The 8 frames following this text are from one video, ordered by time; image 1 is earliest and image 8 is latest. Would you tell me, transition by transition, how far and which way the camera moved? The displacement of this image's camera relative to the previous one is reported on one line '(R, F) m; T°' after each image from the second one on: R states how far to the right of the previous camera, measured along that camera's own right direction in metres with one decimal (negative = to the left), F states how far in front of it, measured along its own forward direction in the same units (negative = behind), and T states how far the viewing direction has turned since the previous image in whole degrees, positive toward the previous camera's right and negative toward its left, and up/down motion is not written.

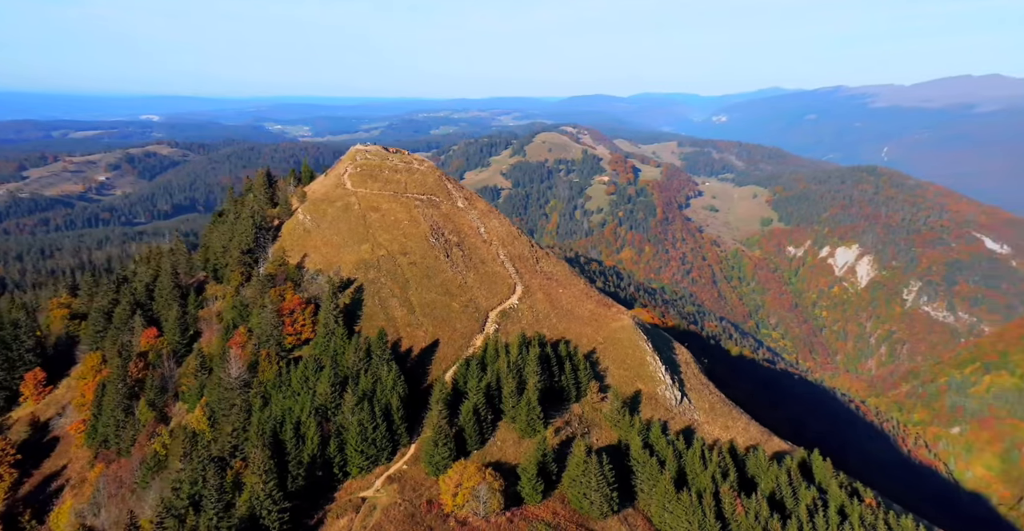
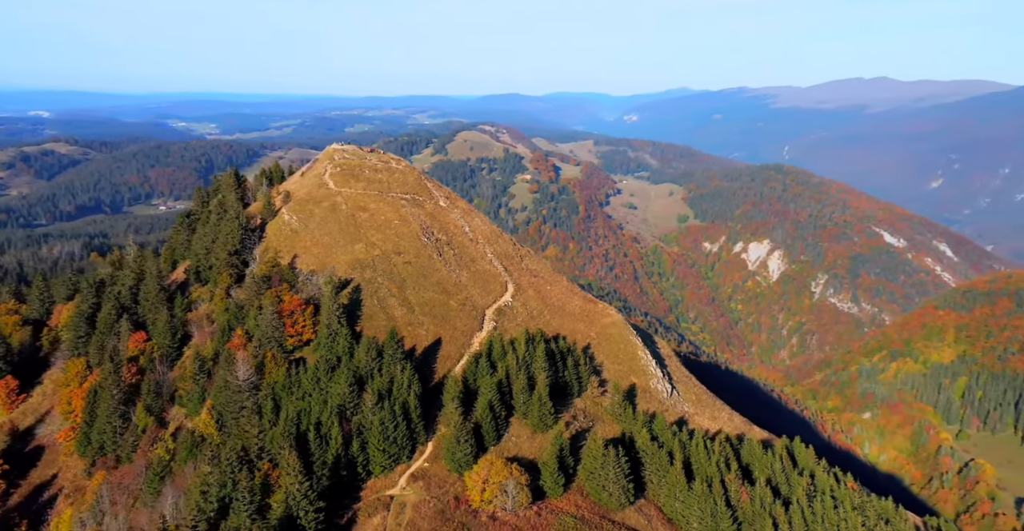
(-7.2, -0.6) m; +3°
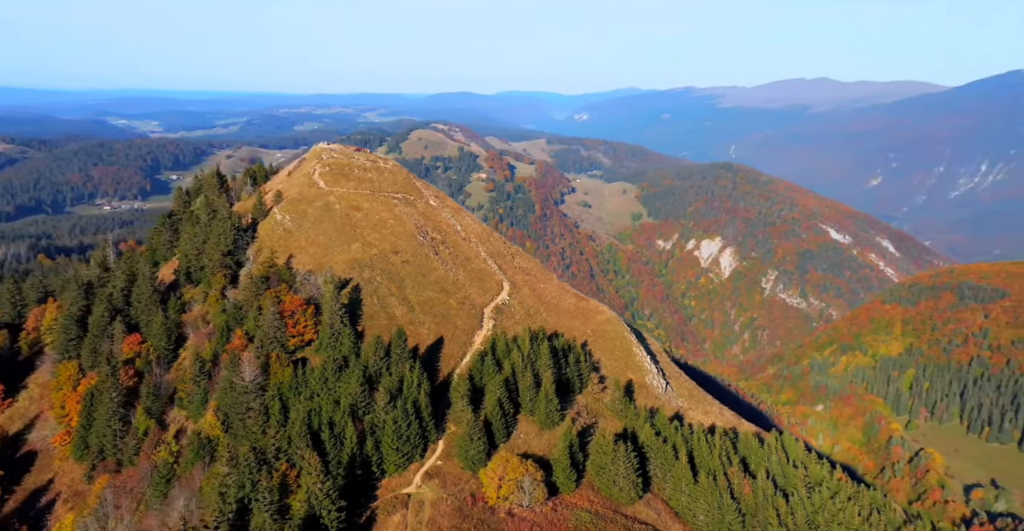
(-4.2, -0.4) m; +2°
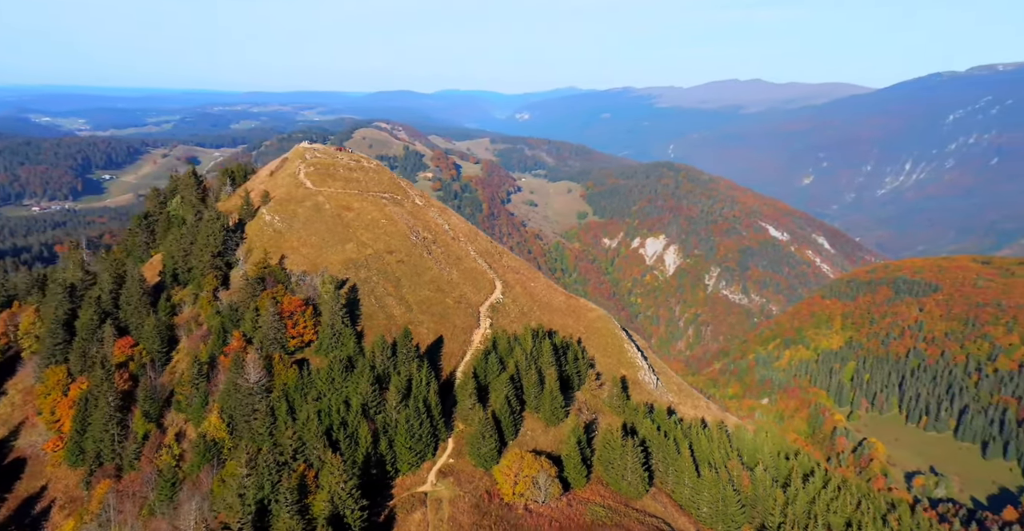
(-4.7, -0.6) m; +2°
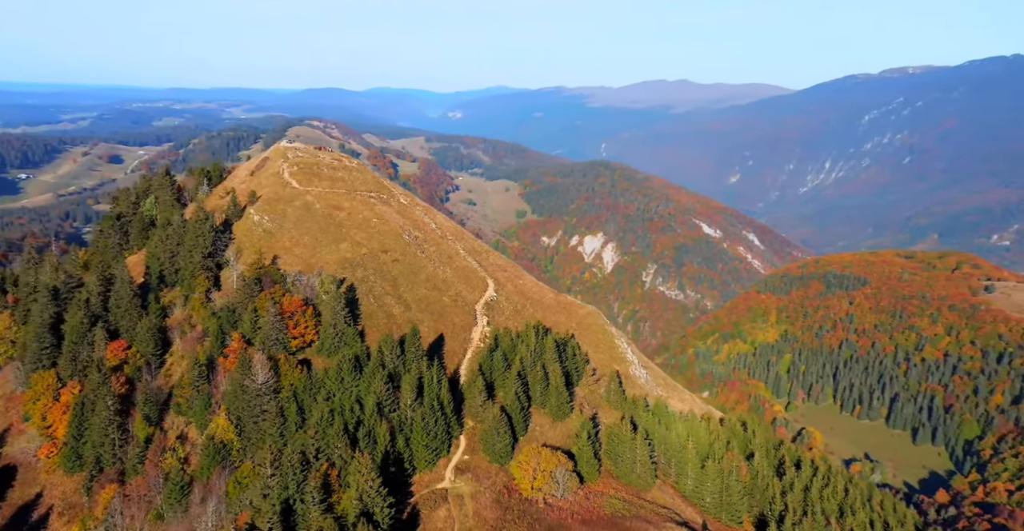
(-5.5, -0.9) m; +3°
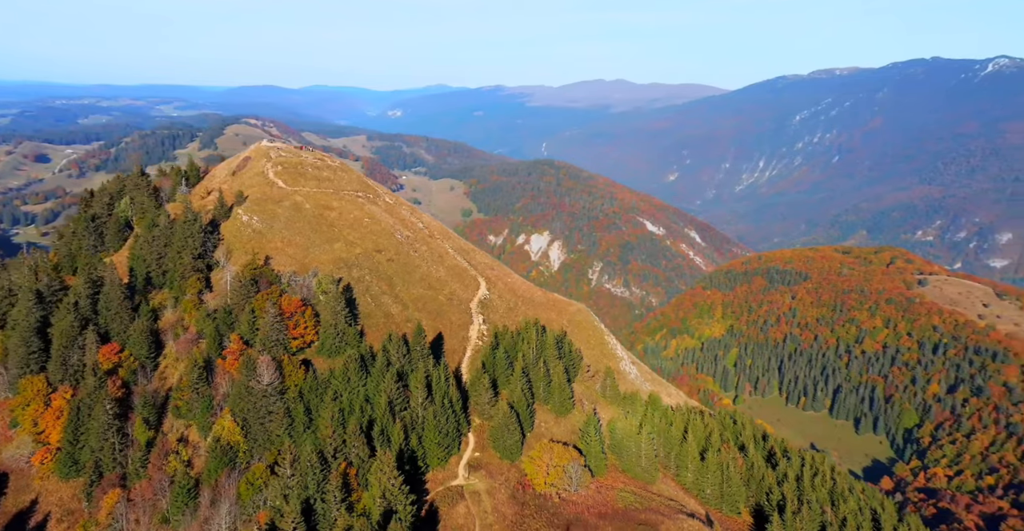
(-4.7, -0.9) m; +2°
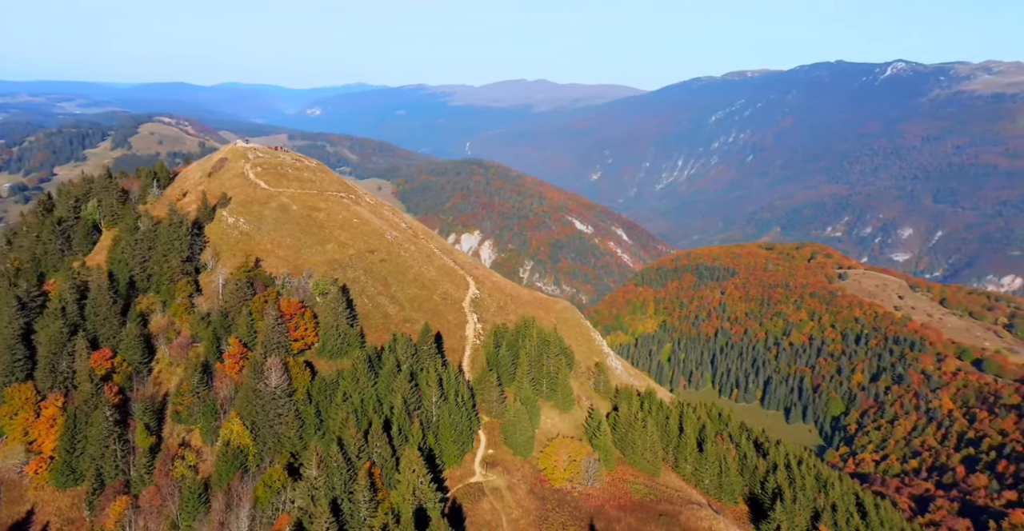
(-6.1, -1.4) m; +3°
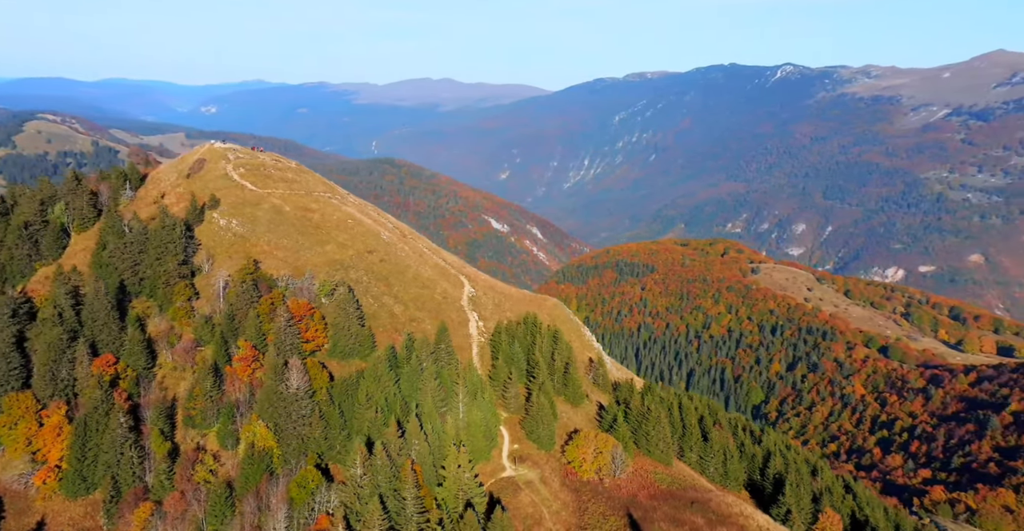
(-8.3, -2.1) m; +4°
